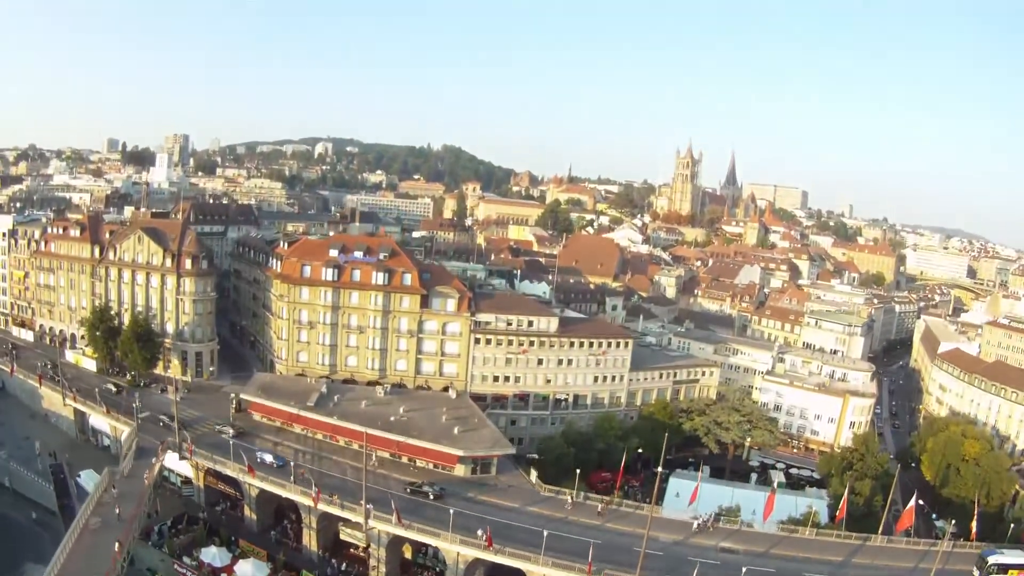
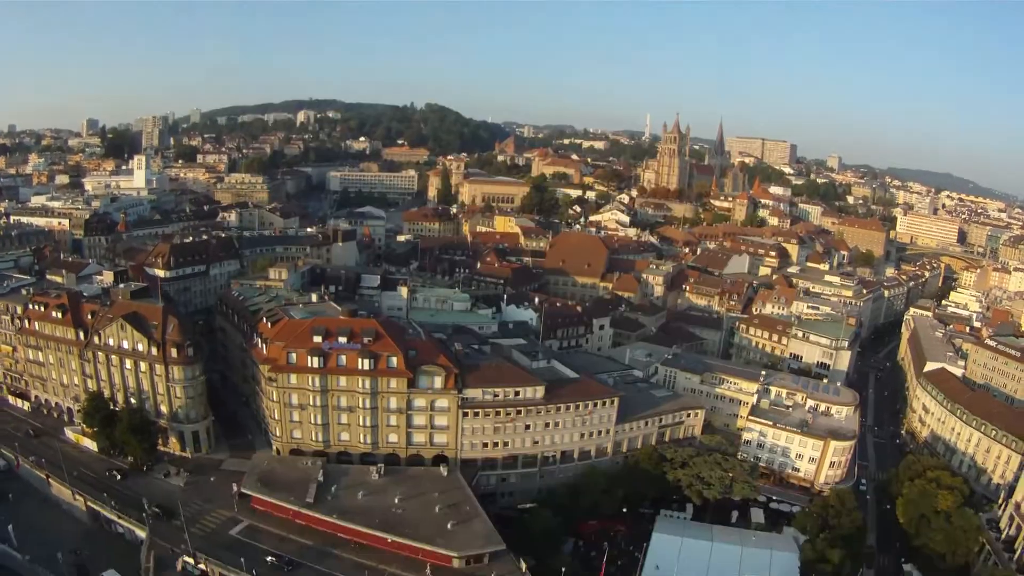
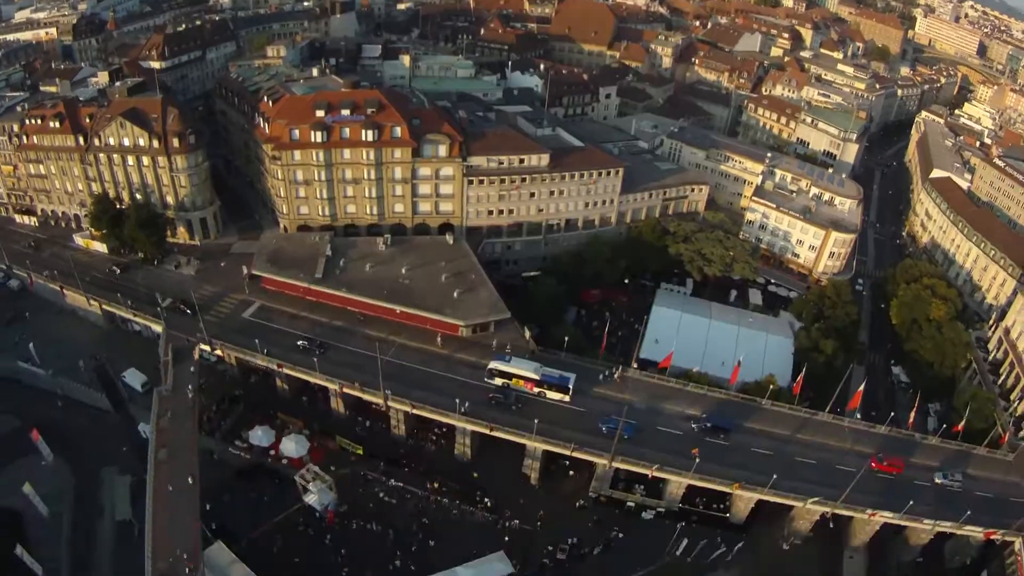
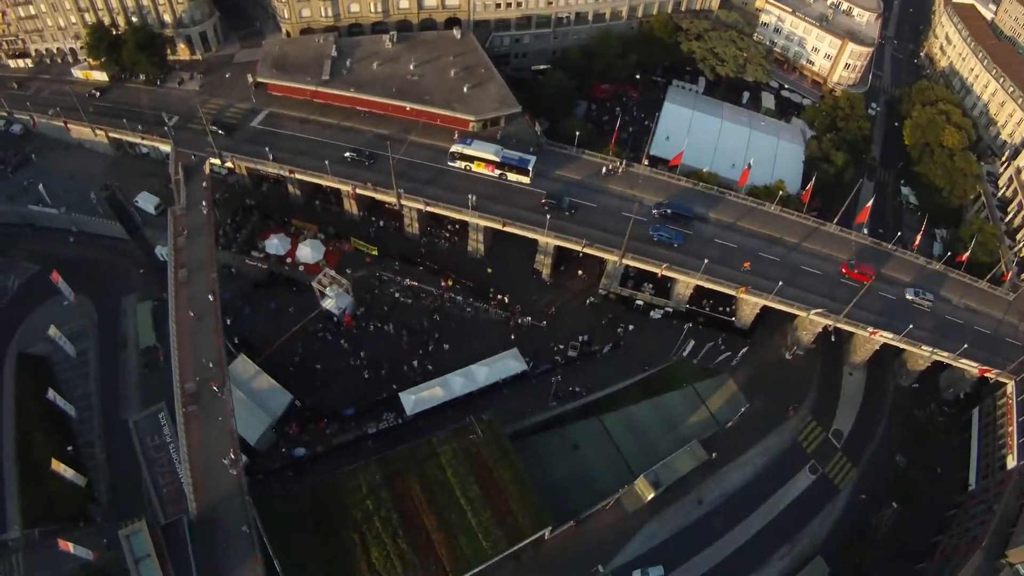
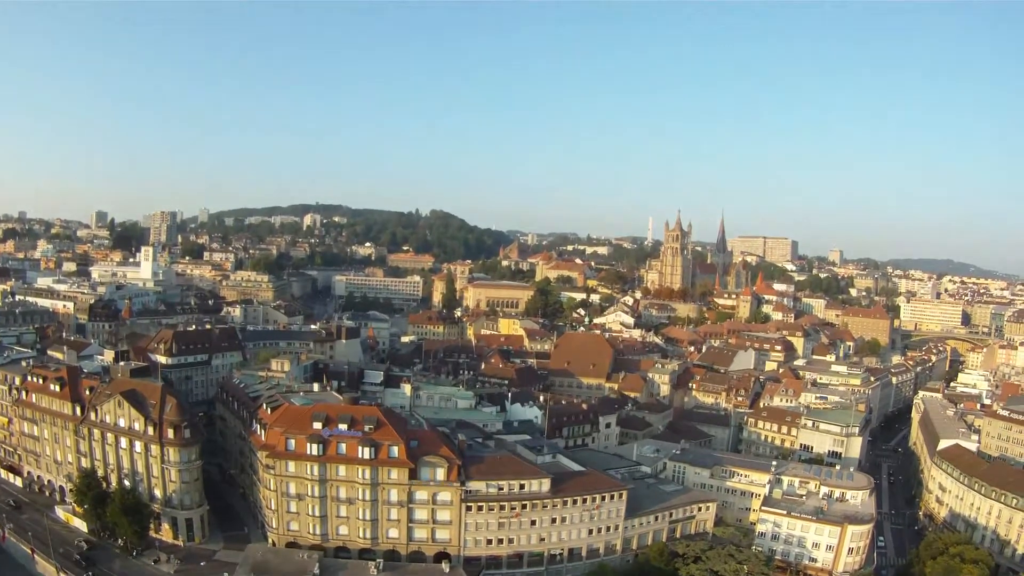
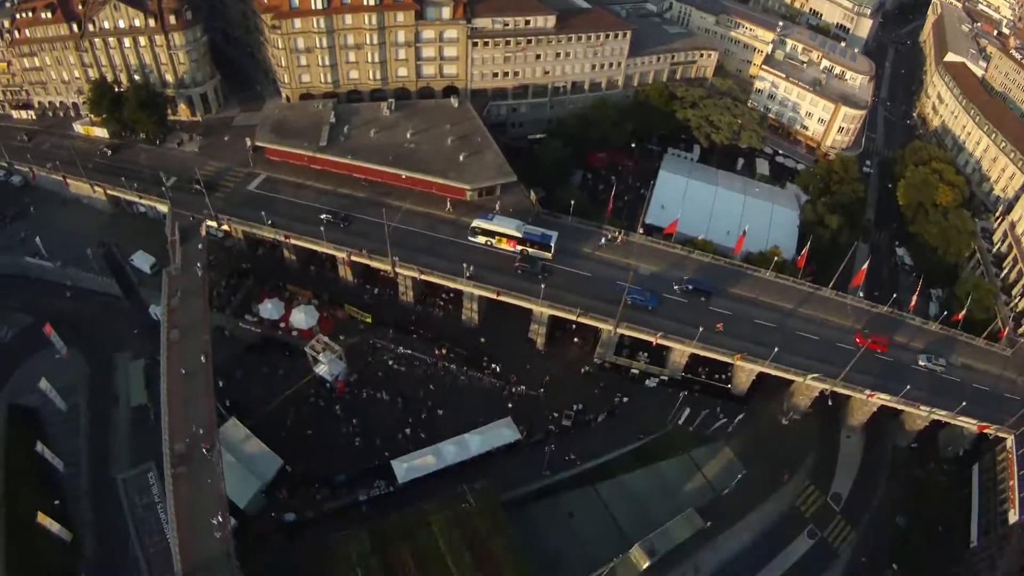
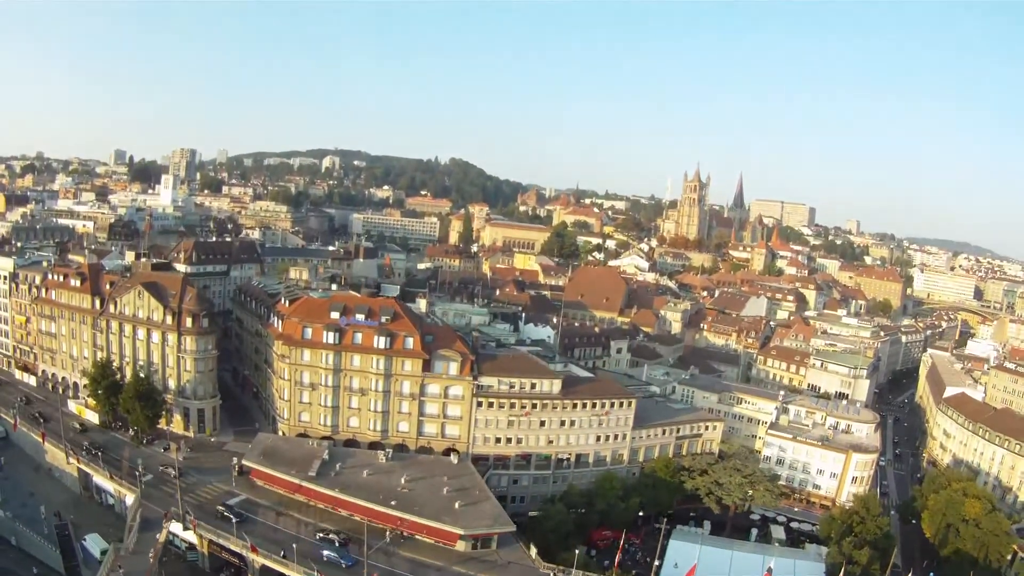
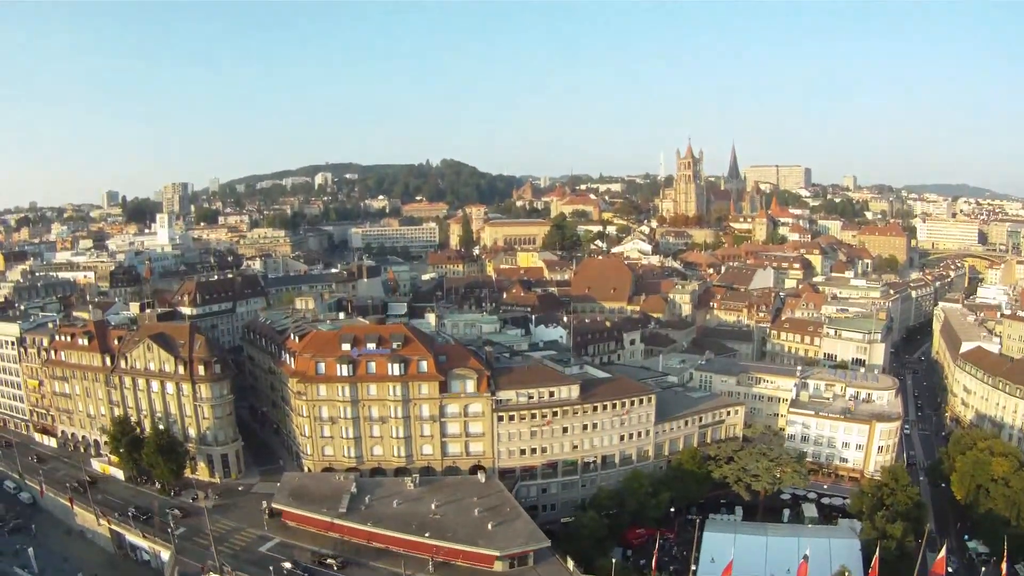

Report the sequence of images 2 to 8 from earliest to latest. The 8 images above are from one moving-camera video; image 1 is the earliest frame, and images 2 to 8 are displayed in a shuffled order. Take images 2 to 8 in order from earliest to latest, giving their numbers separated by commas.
7, 8, 5, 2, 3, 6, 4
